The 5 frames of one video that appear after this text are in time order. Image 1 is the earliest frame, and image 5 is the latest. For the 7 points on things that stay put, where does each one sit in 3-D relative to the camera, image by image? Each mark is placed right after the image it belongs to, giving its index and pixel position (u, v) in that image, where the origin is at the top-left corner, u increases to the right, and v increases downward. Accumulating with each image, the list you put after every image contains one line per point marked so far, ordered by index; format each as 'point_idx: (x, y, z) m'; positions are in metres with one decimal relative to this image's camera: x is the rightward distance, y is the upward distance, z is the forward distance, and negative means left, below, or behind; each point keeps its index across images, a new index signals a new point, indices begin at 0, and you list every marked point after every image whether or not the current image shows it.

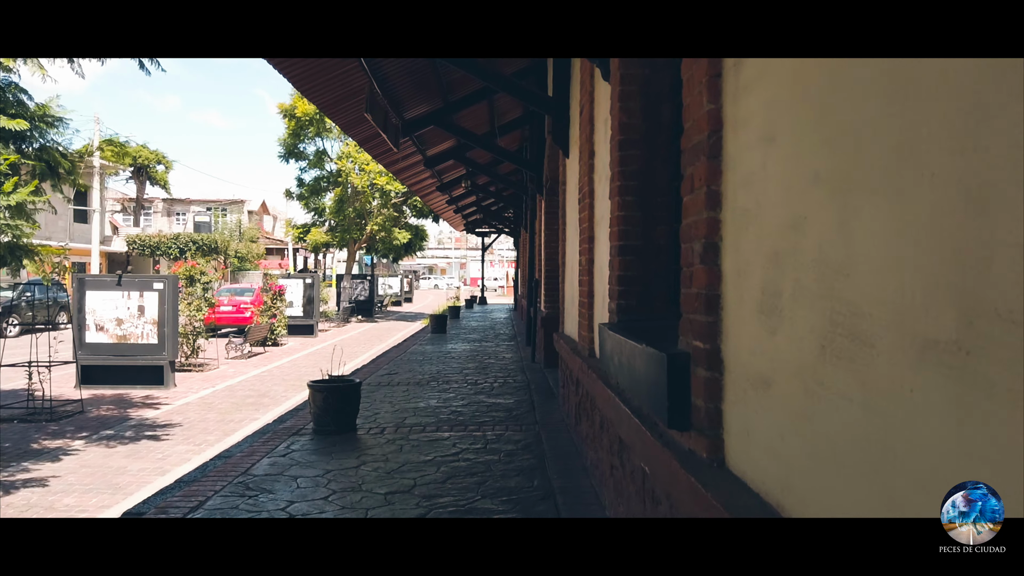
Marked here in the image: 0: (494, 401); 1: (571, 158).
0: (-0.2, -1.2, +8.4) m
1: (+0.6, +1.2, +7.4) m
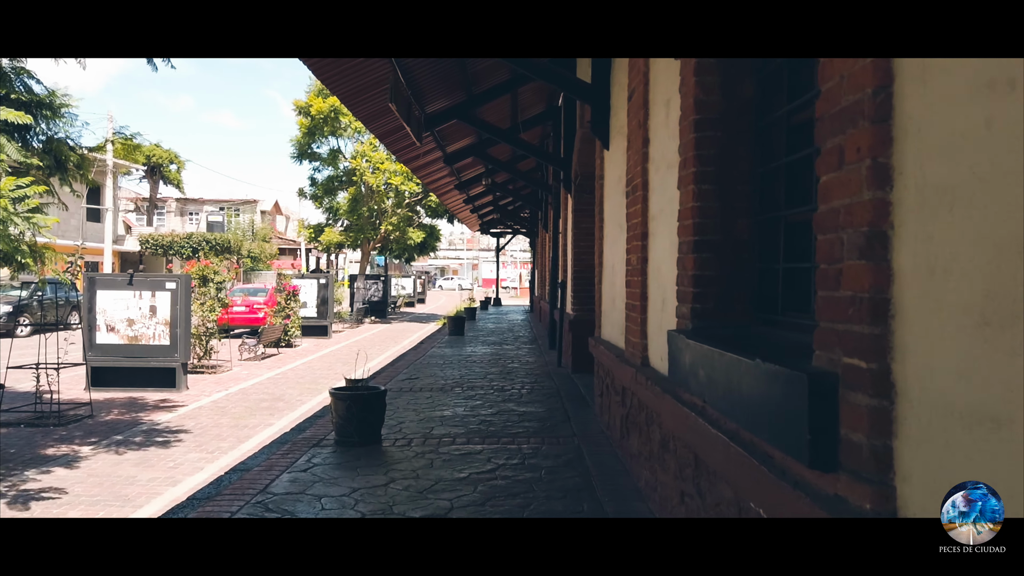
0: (+0.1, -1.2, +7.9) m
1: (+0.9, +1.2, +6.9) m
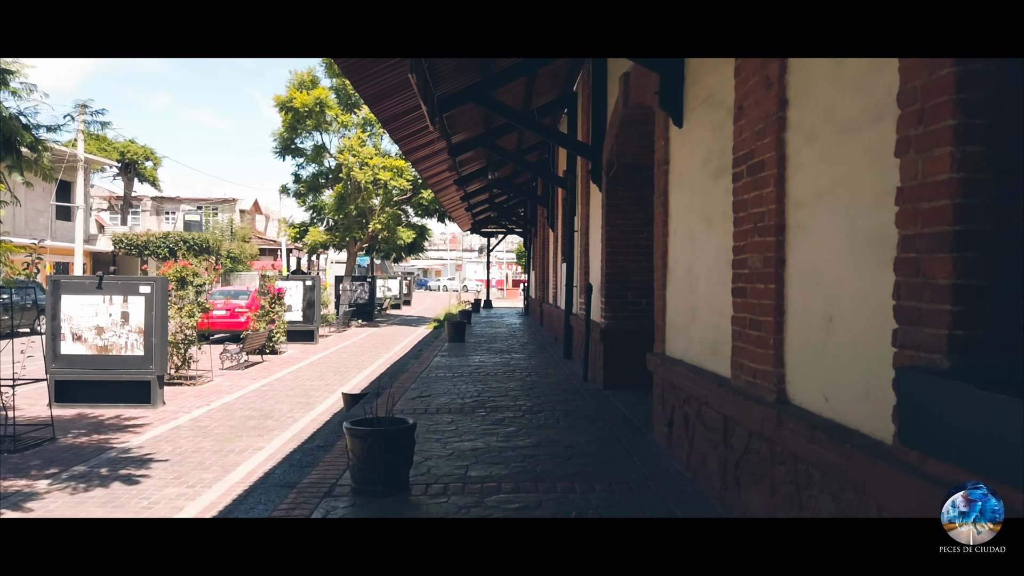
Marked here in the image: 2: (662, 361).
0: (+0.5, -1.3, +6.6) m
1: (+1.3, +1.2, +5.6) m
2: (+1.2, -0.6, +6.0) m
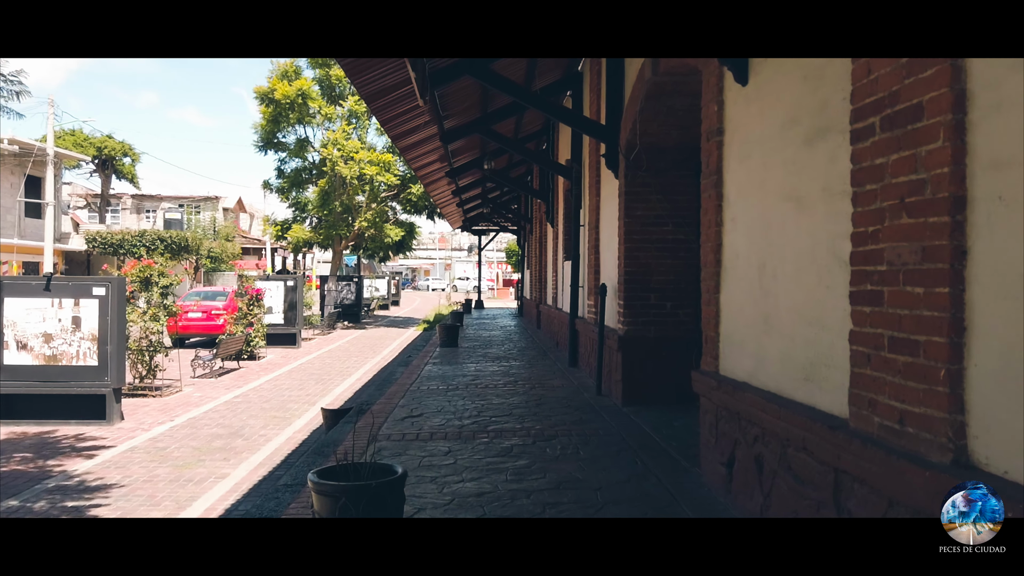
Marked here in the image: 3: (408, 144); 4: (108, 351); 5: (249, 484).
0: (+0.6, -1.3, +5.4) m
1: (+1.4, +1.2, +4.4) m
2: (+1.3, -0.6, +4.7) m
3: (-1.7, +2.3, +12.4) m
4: (-5.6, -0.9, +10.8) m
5: (-2.6, -2.0, +7.8) m
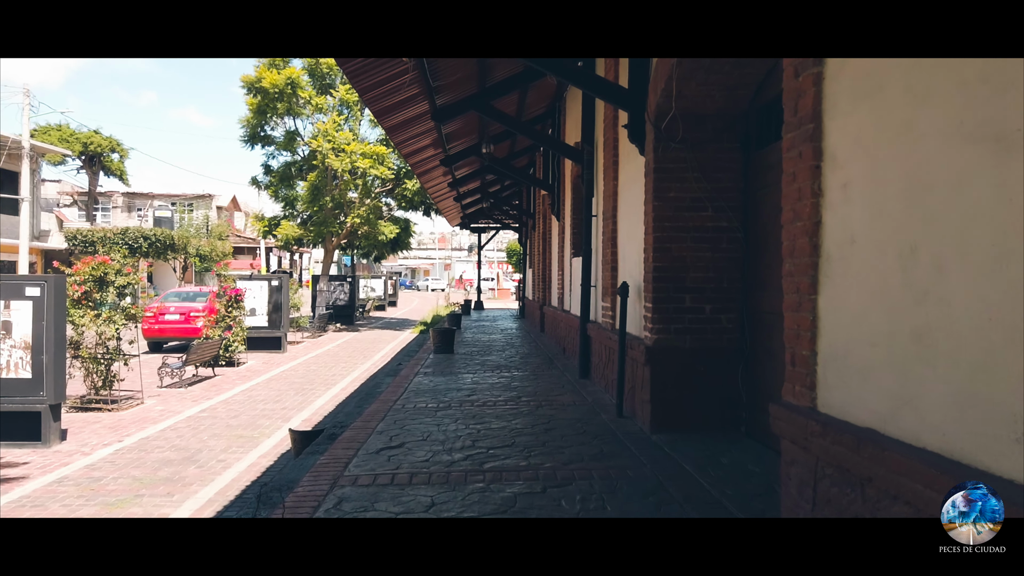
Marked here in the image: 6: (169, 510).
0: (+0.6, -1.3, +3.8) m
1: (+1.4, +1.2, +2.8) m
2: (+1.3, -0.6, +3.2) m
3: (-1.6, +2.3, +10.9) m
4: (-5.6, -0.9, +9.3) m
5: (-2.6, -2.0, +6.3) m
6: (-3.0, -2.0, +6.9) m
